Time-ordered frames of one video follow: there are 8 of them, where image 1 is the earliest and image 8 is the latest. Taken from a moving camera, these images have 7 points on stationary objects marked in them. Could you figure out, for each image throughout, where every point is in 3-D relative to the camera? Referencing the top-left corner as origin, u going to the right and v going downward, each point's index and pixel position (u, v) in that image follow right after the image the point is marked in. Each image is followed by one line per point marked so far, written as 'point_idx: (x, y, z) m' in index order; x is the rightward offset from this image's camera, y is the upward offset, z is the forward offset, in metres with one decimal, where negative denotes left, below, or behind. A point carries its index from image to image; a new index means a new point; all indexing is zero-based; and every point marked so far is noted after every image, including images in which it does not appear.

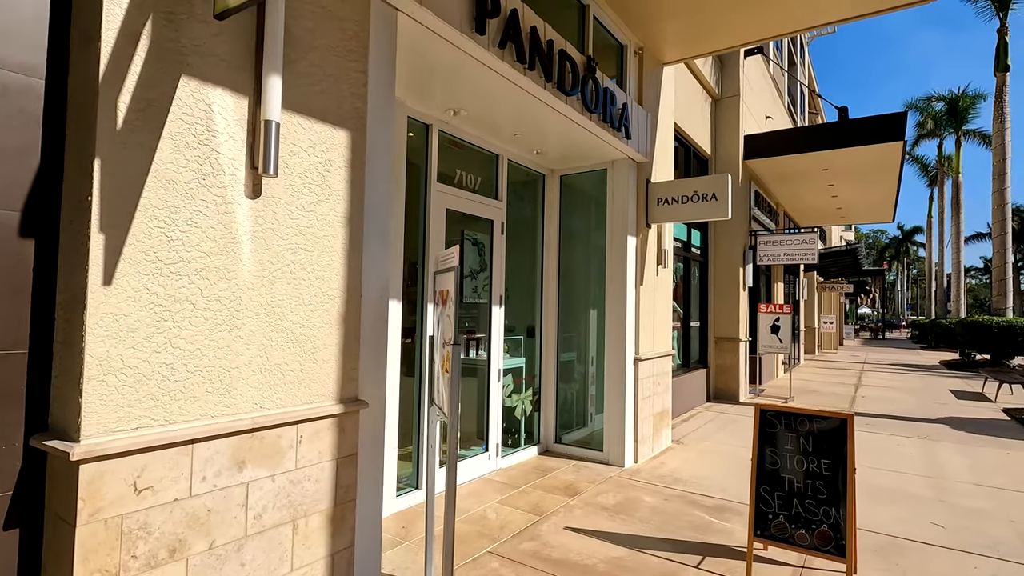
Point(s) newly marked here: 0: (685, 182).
0: (+1.7, +1.1, +5.4) m
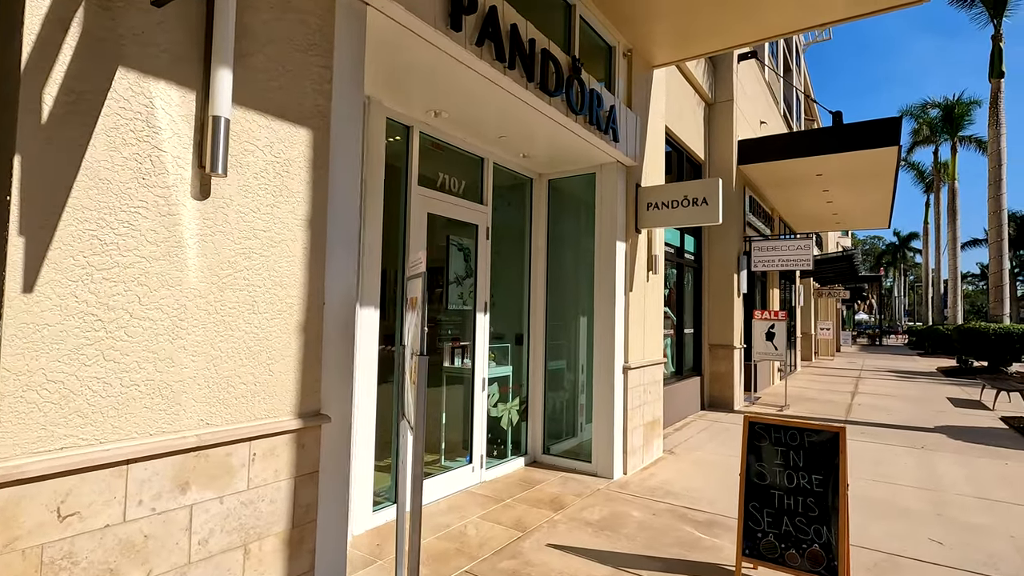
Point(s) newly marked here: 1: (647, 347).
0: (+1.6, +1.0, +5.2) m
1: (+1.4, -0.6, +5.7) m
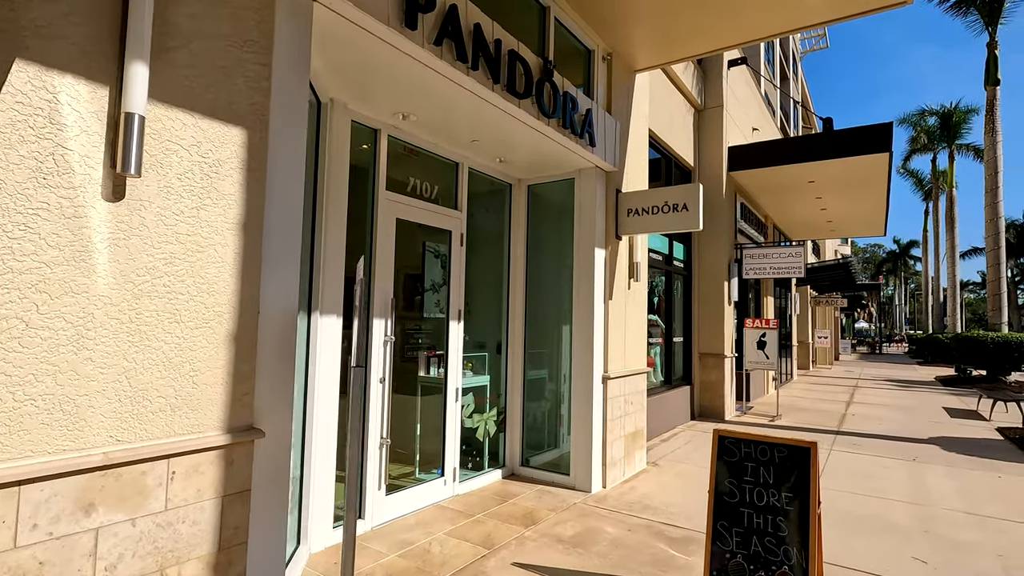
0: (+1.4, +0.9, +5.1) m
1: (+1.2, -0.7, +5.5) m
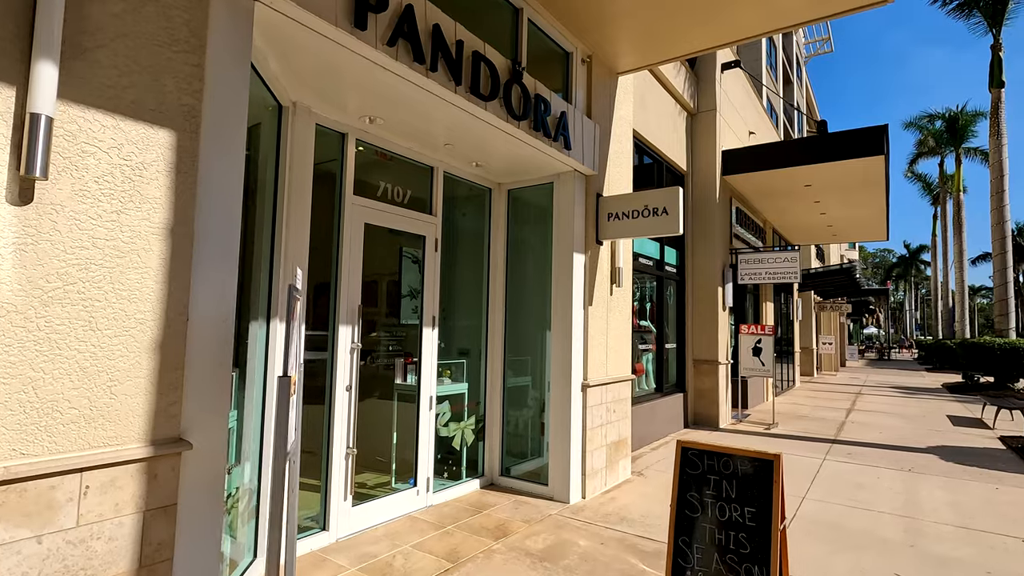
0: (+1.2, +0.9, +5.0) m
1: (+1.0, -0.8, +5.4) m
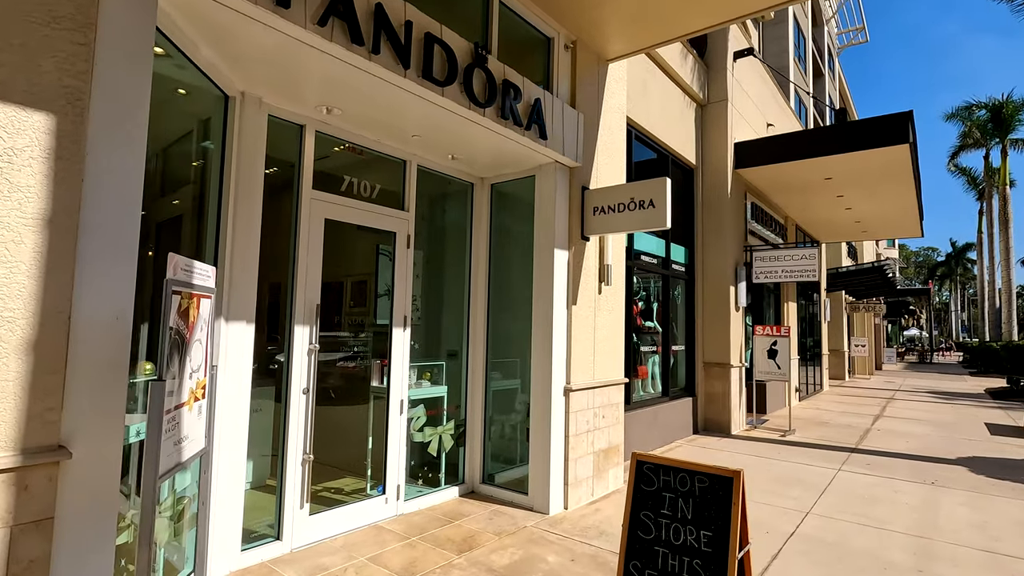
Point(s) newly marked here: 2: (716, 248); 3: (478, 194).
0: (+1.0, +0.9, +4.7) m
1: (+0.8, -0.7, +5.1) m
2: (+3.3, +0.6, +8.7) m
3: (-0.3, +0.9, +5.3) m
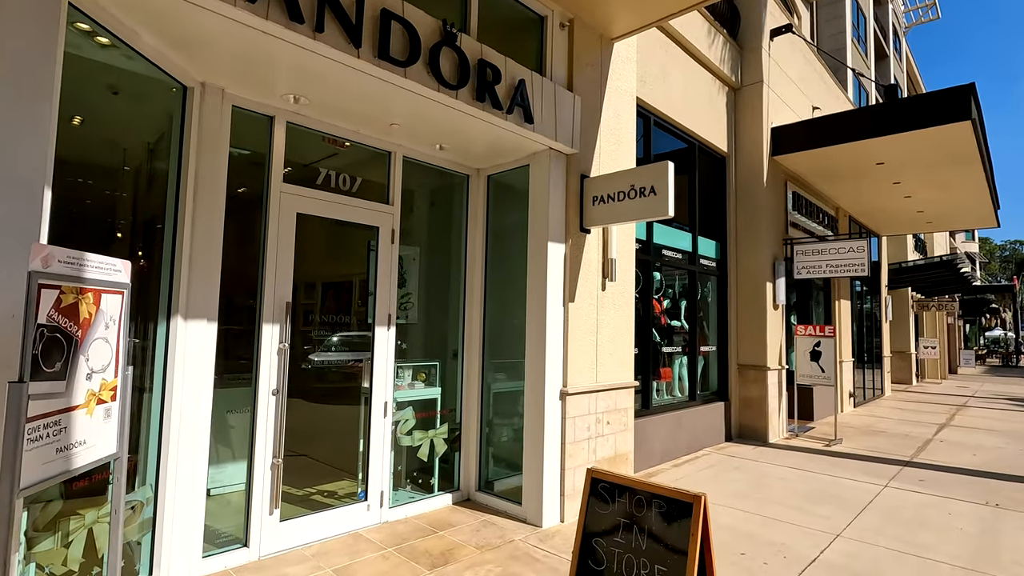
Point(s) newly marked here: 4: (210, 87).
0: (+0.9, +0.9, +4.4) m
1: (+0.8, -0.7, +4.8) m
2: (+3.6, +0.7, +8.0) m
3: (-0.3, +1.0, +5.1) m
4: (-1.9, +1.3, +3.4) m
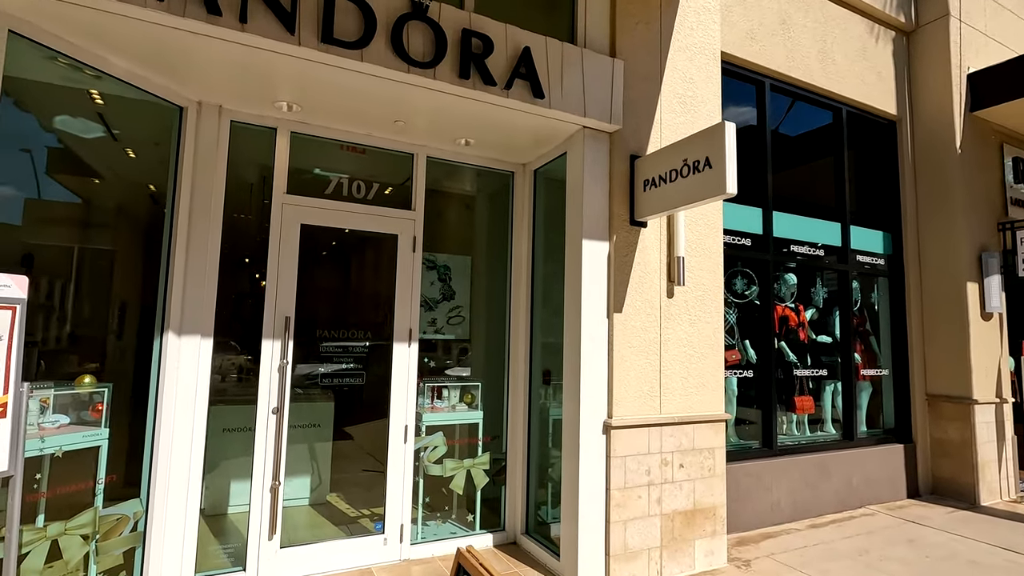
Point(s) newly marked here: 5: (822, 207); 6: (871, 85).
0: (+1.0, +0.9, +3.4) m
1: (+1.1, -0.8, +3.8) m
2: (+4.8, +0.7, +6.0) m
3: (+0.1, +0.9, +4.5) m
4: (-1.9, +1.2, +3.4) m
5: (+3.4, +0.9, +5.8) m
6: (+4.0, +2.3, +6.0) m
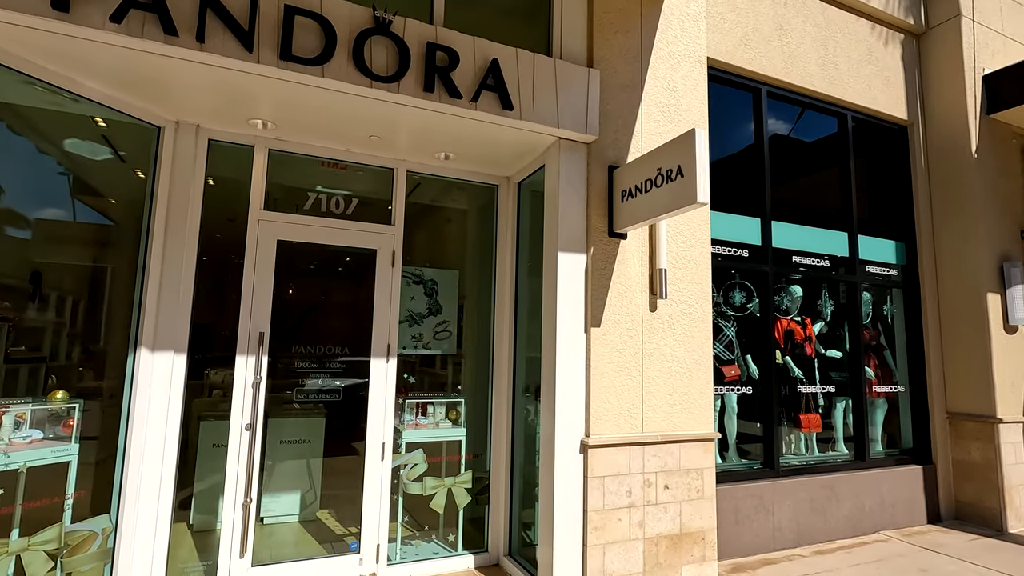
0: (+0.8, +0.8, +3.3) m
1: (+1.0, -0.8, +3.6) m
2: (+4.8, +0.5, +5.7) m
3: (0.0, +0.8, +4.4) m
4: (-2.1, +1.1, +3.5) m
5: (+3.3, +0.8, +5.6) m
6: (+4.0, +2.1, +5.8) m
